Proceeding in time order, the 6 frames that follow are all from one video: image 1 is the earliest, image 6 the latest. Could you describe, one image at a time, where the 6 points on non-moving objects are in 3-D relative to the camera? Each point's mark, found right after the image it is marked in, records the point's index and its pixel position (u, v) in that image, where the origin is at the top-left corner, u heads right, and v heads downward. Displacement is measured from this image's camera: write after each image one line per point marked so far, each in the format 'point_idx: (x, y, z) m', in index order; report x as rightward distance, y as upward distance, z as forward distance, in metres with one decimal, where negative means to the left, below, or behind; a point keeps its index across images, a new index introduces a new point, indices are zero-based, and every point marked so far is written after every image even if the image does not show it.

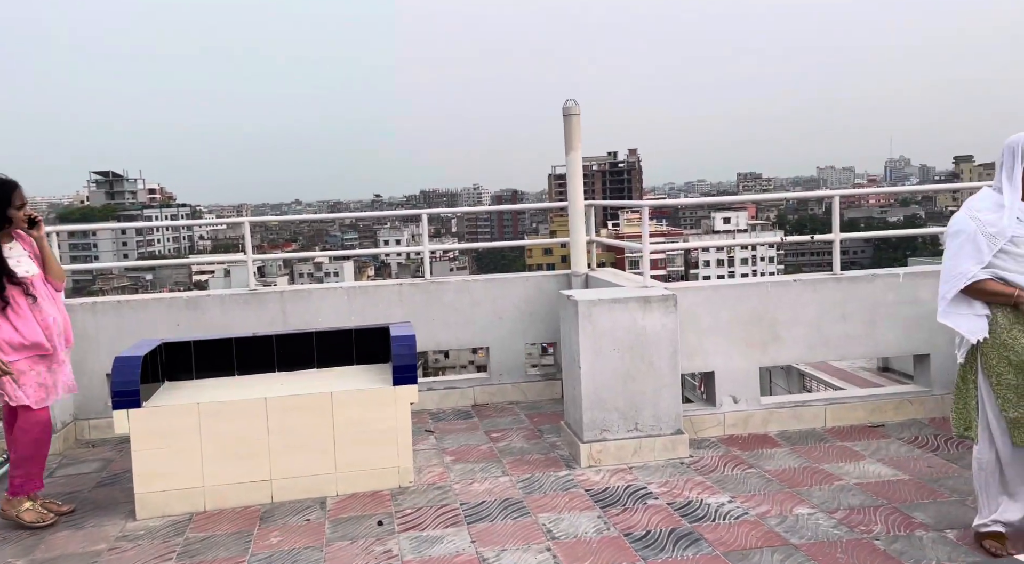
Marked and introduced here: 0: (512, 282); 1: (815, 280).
0: (0.0, 0.0, +6.9) m
1: (+1.9, 0.0, +6.0) m
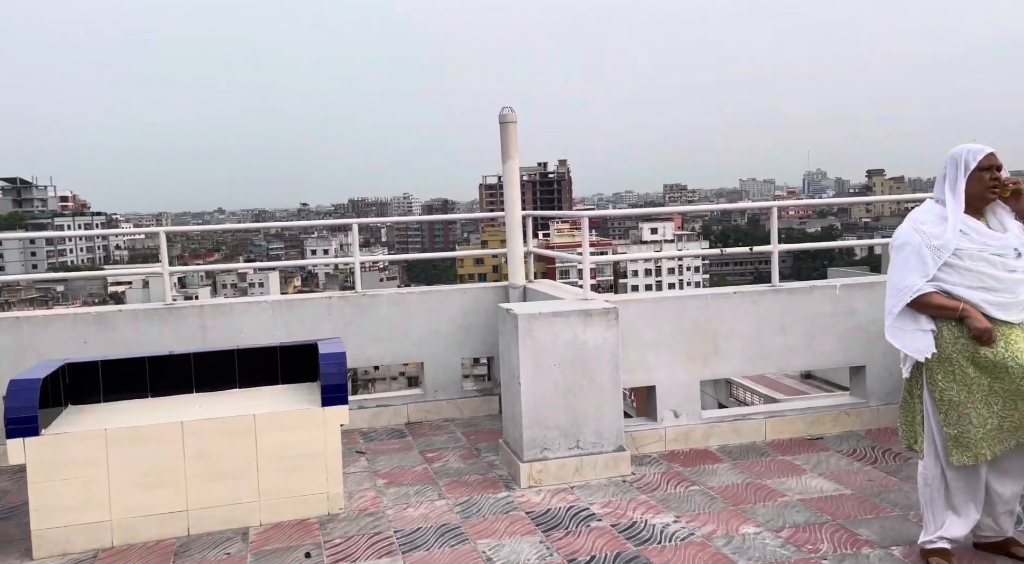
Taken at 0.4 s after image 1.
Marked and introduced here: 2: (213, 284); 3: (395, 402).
0: (-0.5, -0.1, +6.7) m
1: (+1.5, -0.1, +5.9) m
2: (-2.3, 0.0, +7.3) m
3: (-0.8, -0.8, +6.6) m
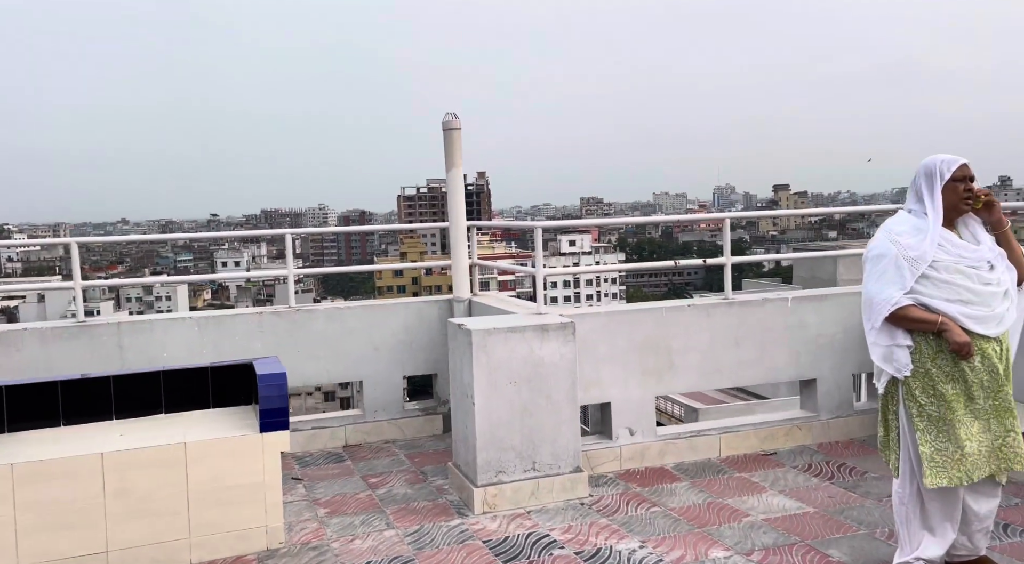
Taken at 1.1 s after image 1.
0: (-0.8, -0.2, +6.4) m
1: (+1.2, -0.1, +5.7) m
2: (-2.7, -0.1, +6.9) m
3: (-1.2, -0.9, +6.3) m
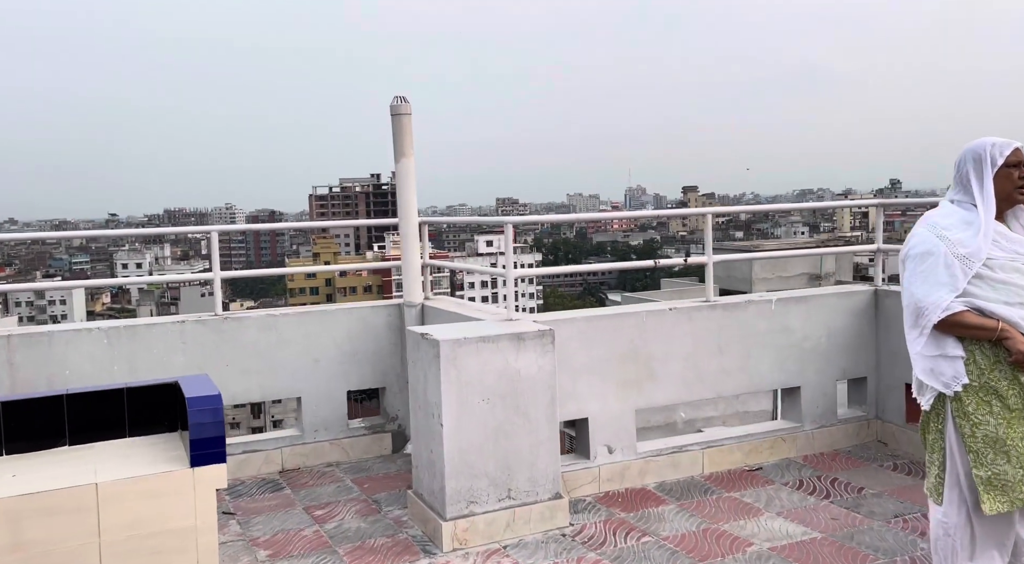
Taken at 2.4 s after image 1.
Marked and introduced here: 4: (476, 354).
0: (-1.1, -0.2, +5.7) m
1: (+1.0, -0.1, +5.2) m
2: (-3.0, -0.2, +6.0) m
3: (-1.4, -1.0, +5.5) m
4: (-0.2, -0.3, +4.3) m
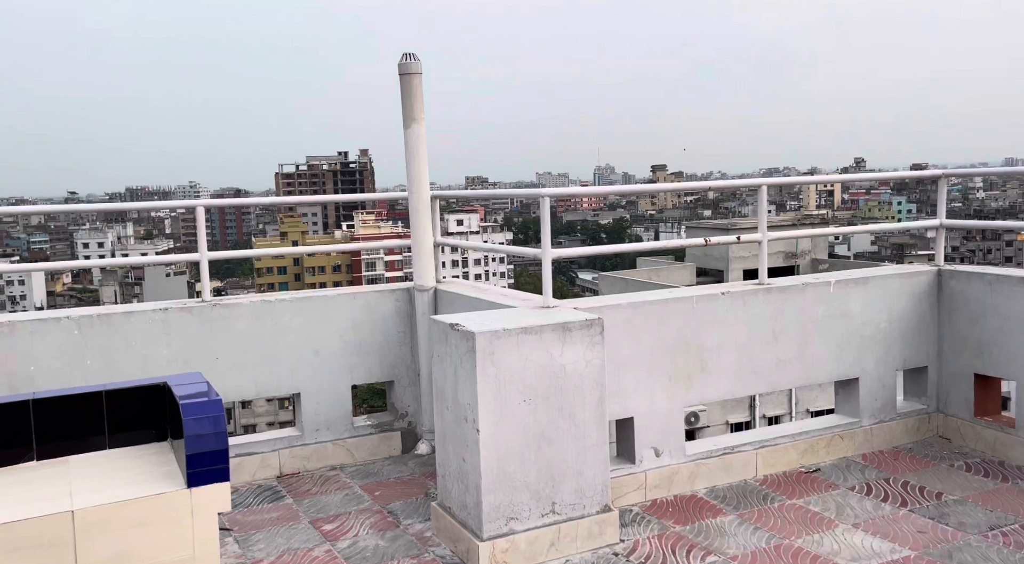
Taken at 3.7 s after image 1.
0: (-1.0, -0.1, +5.0) m
1: (+1.1, 0.0, +4.6) m
2: (-2.9, -0.1, +5.2) m
3: (-1.3, -0.9, +4.9) m
4: (0.0, -0.3, +3.7) m
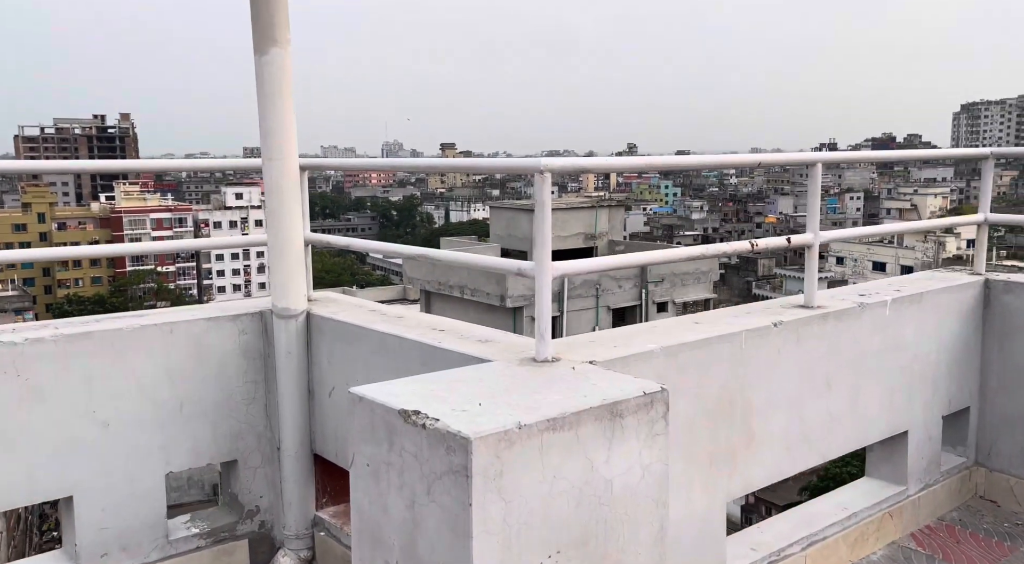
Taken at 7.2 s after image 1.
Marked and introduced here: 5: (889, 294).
0: (-1.2, -0.2, +3.0) m
1: (+0.9, -0.1, +3.1) m
2: (-3.1, -0.1, +2.8) m
3: (-1.5, -0.9, +2.8) m
4: (+0.1, -0.4, +1.9) m
5: (+1.4, 0.0, +3.5) m
